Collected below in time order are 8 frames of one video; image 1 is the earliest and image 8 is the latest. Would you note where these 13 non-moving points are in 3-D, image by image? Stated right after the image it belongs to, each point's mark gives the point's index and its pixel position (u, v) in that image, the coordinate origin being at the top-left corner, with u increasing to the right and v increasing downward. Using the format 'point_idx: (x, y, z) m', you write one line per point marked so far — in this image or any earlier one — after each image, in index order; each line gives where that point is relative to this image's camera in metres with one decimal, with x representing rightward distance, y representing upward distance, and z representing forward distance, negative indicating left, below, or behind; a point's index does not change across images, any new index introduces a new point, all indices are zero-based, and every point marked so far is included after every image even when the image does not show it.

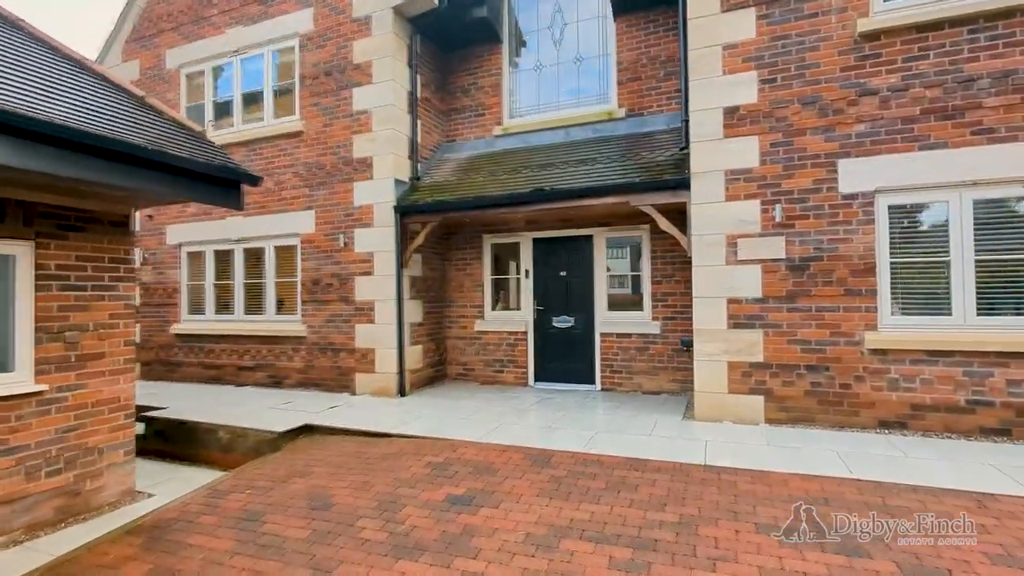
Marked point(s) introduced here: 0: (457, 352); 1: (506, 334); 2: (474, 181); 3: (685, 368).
0: (-0.9, -1.1, +8.3) m
1: (-0.1, -0.7, +8.0) m
2: (-0.5, +1.6, +7.2) m
3: (+2.4, -1.1, +6.9) m
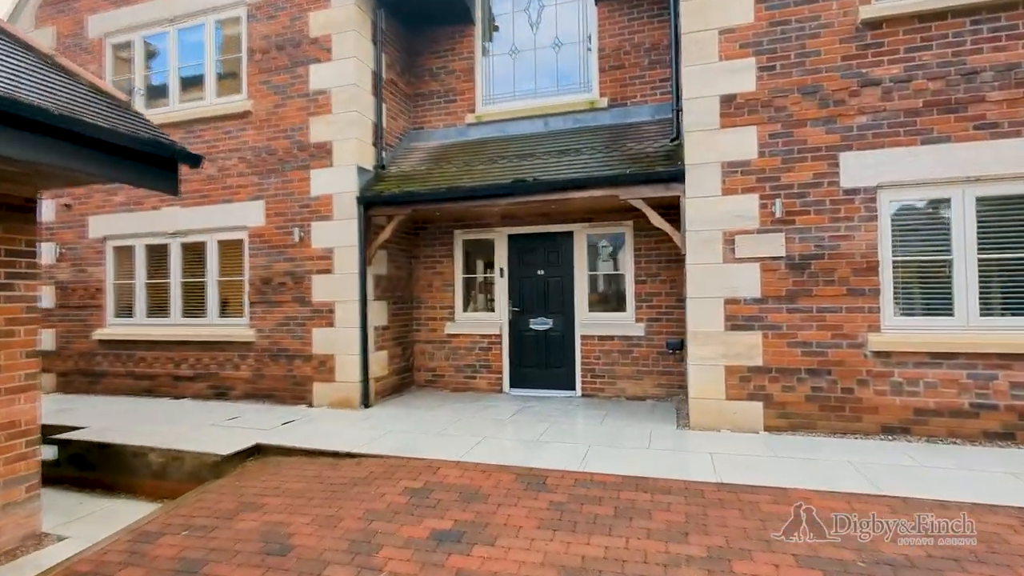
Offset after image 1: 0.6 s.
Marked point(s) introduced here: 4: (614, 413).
0: (-1.3, -1.1, +7.7) m
1: (-0.5, -0.7, +7.4) m
2: (-0.9, +1.6, +6.6) m
3: (+2.1, -1.1, +6.6) m
4: (+1.2, -1.5, +6.0) m
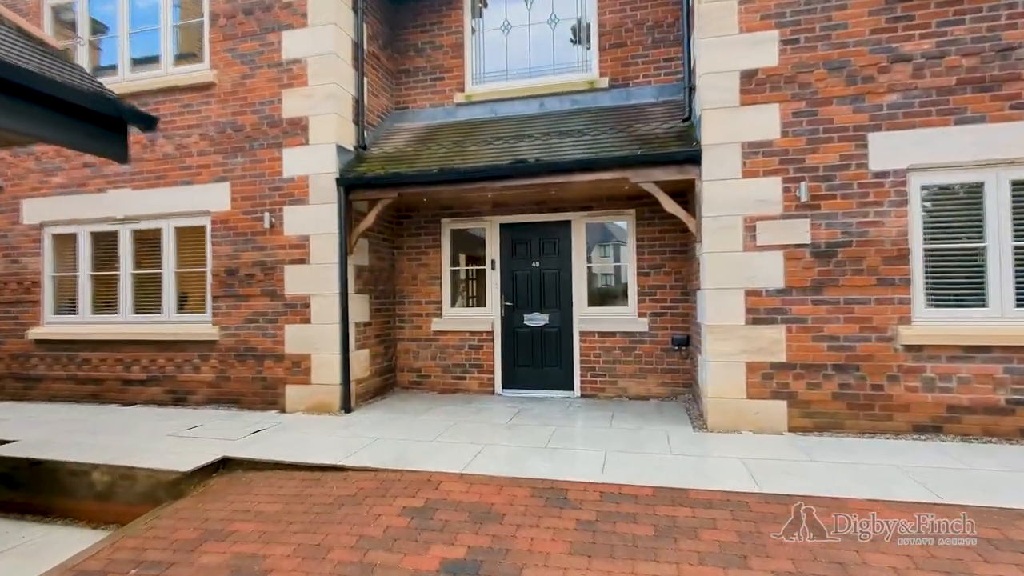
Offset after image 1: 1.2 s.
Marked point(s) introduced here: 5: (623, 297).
0: (-1.5, -1.0, +7.1) m
1: (-0.6, -0.6, +6.9) m
2: (-0.9, +1.7, +6.0) m
3: (+2.0, -1.0, +6.2) m
4: (+1.2, -1.4, +5.6) m
5: (+1.4, -0.1, +6.5) m
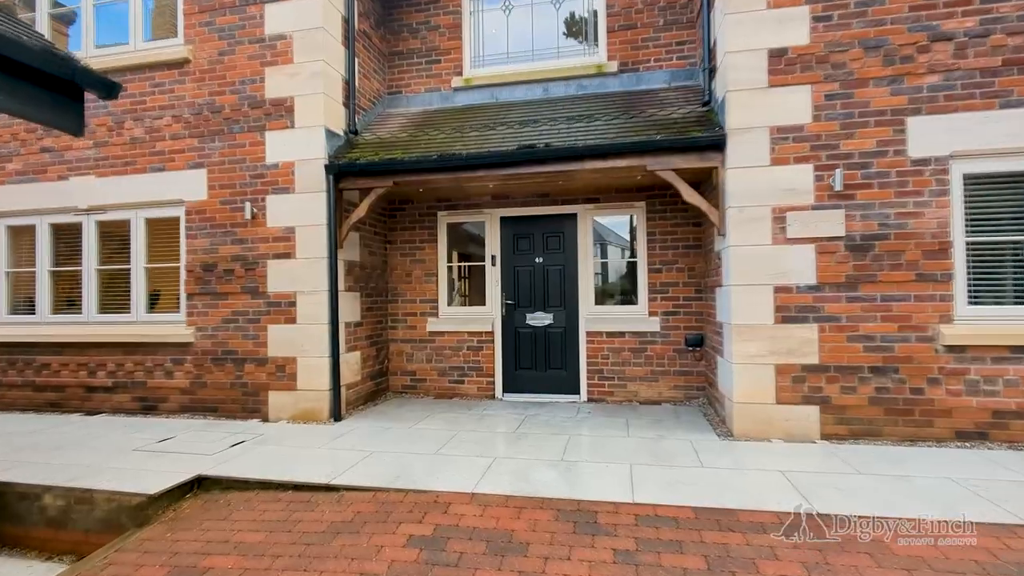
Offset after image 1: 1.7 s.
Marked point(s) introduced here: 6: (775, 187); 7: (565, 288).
0: (-1.4, -0.9, +6.6) m
1: (-0.6, -0.6, +6.4) m
2: (-0.9, +1.7, +5.6) m
3: (+2.1, -1.0, +5.9) m
4: (+1.3, -1.4, +5.2) m
5: (+1.5, -0.1, +6.1) m
6: (+2.3, +0.9, +4.4) m
7: (+0.7, 0.0, +6.3) m
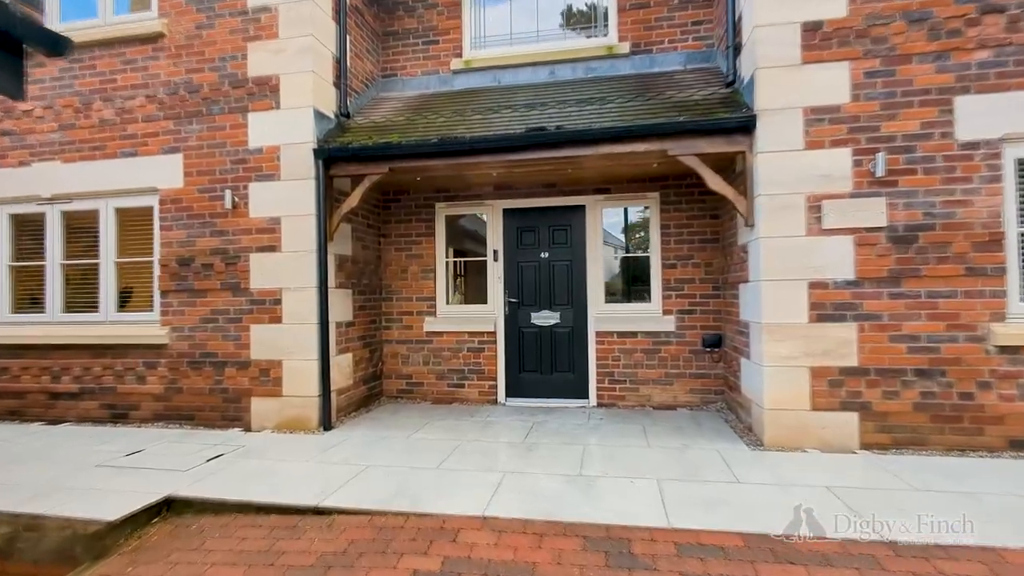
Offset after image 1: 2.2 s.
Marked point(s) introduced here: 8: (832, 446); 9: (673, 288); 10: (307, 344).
0: (-1.4, -0.9, +6.1) m
1: (-0.5, -0.6, +6.0) m
2: (-0.8, +1.7, +5.1) m
3: (+2.1, -1.0, +5.5) m
4: (+1.3, -1.3, +4.8) m
5: (+1.5, -0.1, +5.7) m
6: (+2.4, +0.9, +4.0) m
7: (+0.7, 0.0, +5.8) m
8: (+2.5, -1.2, +4.0) m
9: (+1.8, 0.0, +5.6) m
10: (-2.0, -0.5, +4.8) m
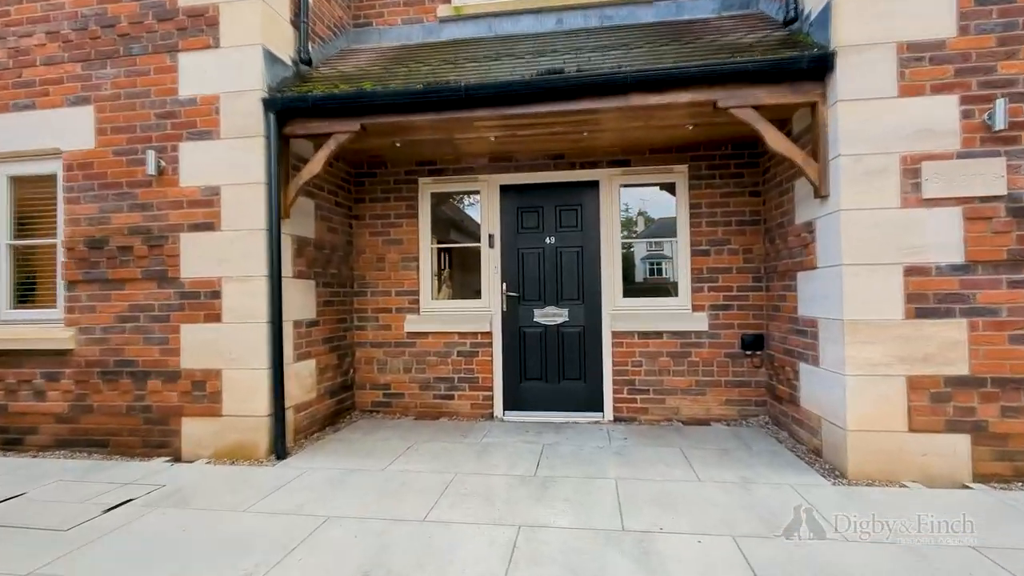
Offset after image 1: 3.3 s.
0: (-1.4, -0.8, +5.1) m
1: (-0.5, -0.5, +5.0) m
2: (-0.8, +1.8, +4.1) m
3: (+2.1, -0.9, +4.6) m
4: (+1.4, -1.2, +3.8) m
5: (+1.5, 0.0, +4.8) m
6: (+2.5, +1.0, +3.1) m
7: (+0.7, +0.1, +4.9) m
8: (+2.6, -1.2, +3.1) m
9: (+1.8, +0.1, +4.7) m
10: (-2.0, -0.5, +3.8) m
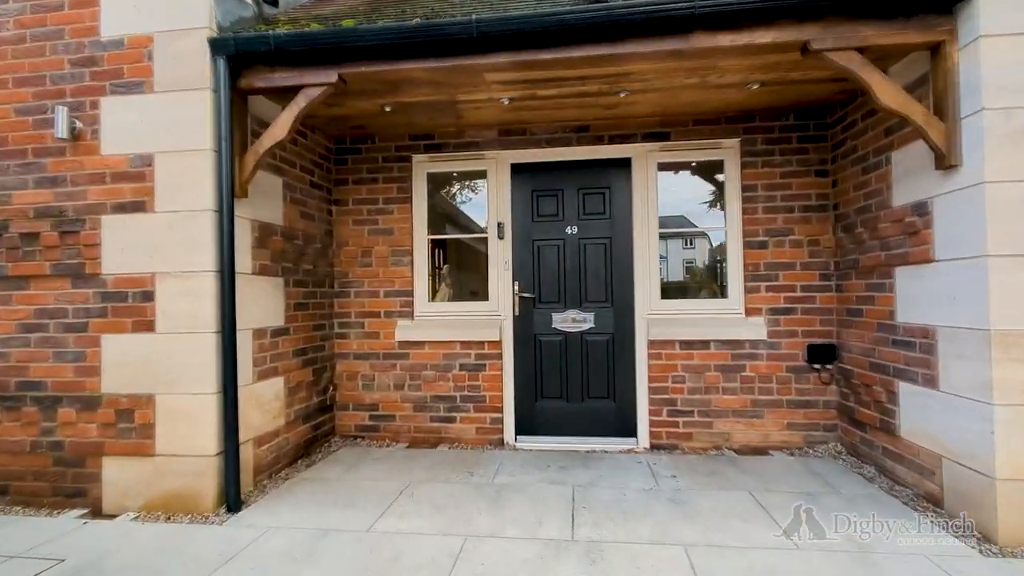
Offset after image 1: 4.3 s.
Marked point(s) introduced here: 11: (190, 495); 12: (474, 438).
0: (-1.3, -0.8, +4.2) m
1: (-0.4, -0.5, +4.1) m
2: (-0.7, +1.8, +3.3) m
3: (+2.3, -0.9, +3.8) m
4: (+1.5, -1.2, +3.0) m
5: (+1.6, 0.0, +4.0) m
6: (+2.6, +1.0, +2.3) m
7: (+0.8, +0.1, +4.0) m
8: (+2.8, -1.2, +2.3) m
9: (+1.9, +0.1, +3.8) m
10: (-1.8, -0.5, +2.9) m
11: (-1.9, -1.2, +2.9) m
12: (-0.3, -1.2, +4.1) m
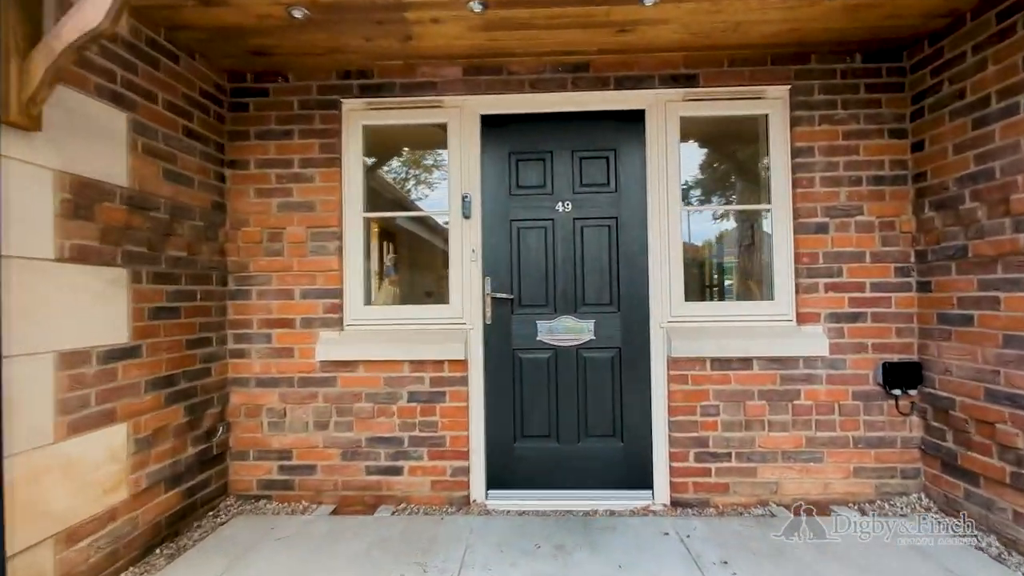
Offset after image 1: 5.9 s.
0: (-1.5, -0.8, +3.0) m
1: (-0.6, -0.5, +2.9) m
2: (-0.8, +1.8, +2.1) m
3: (+2.1, -0.9, +2.8) m
4: (+1.4, -1.2, +2.0) m
5: (+1.5, 0.0, +3.0) m
6: (+2.6, +1.0, +1.4) m
7: (+0.6, +0.1, +3.0) m
8: (+2.7, -1.1, +1.4) m
9: (+1.8, +0.1, +2.9) m
10: (-1.9, -0.4, +1.6) m
11: (-1.9, -1.2, +1.6) m
12: (-0.5, -1.2, +2.9) m
